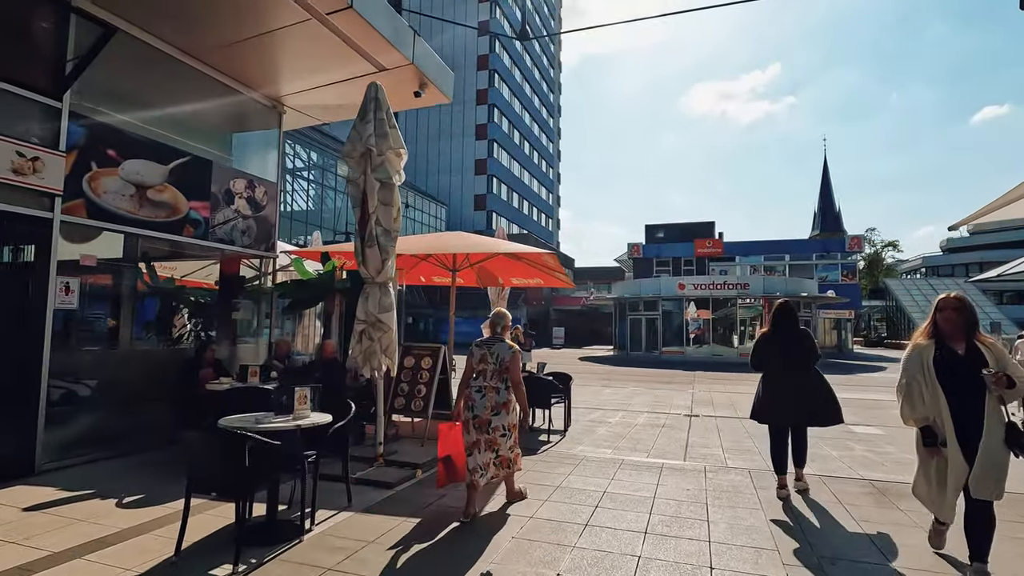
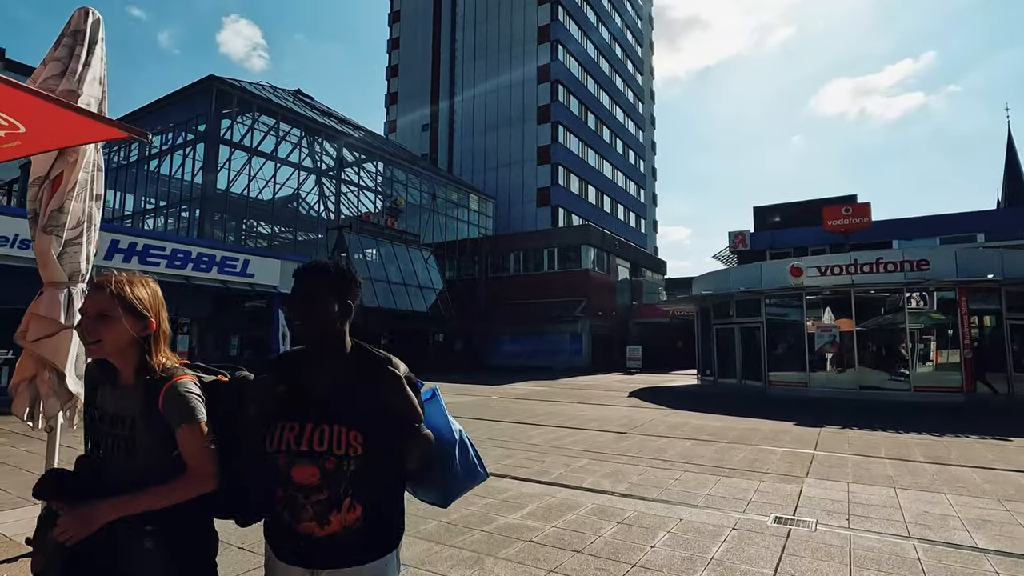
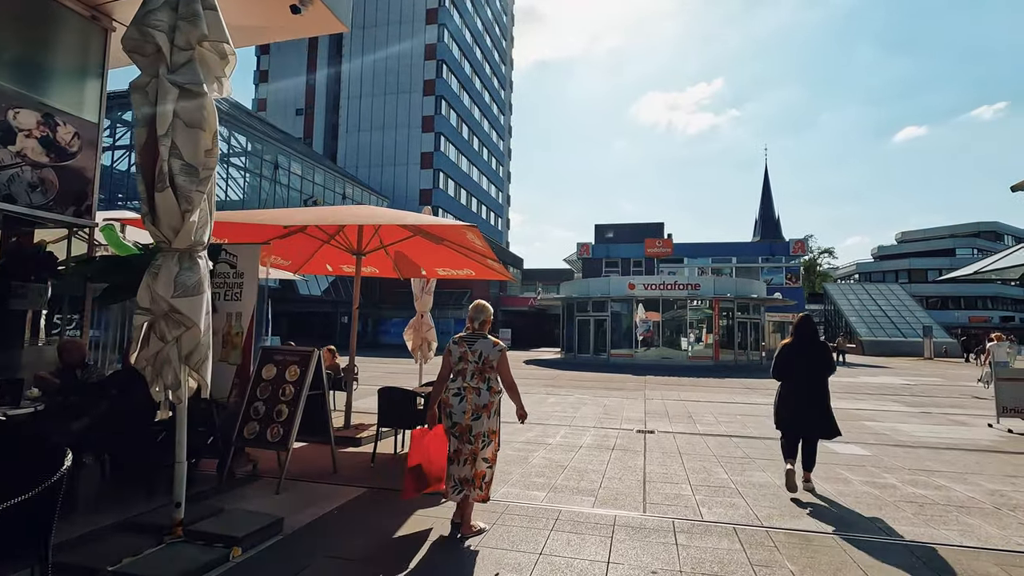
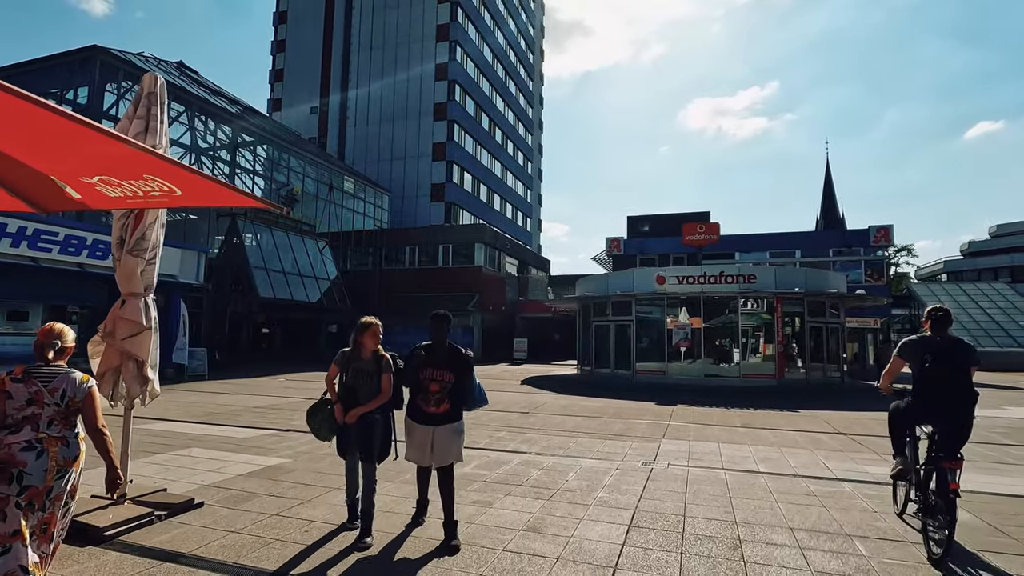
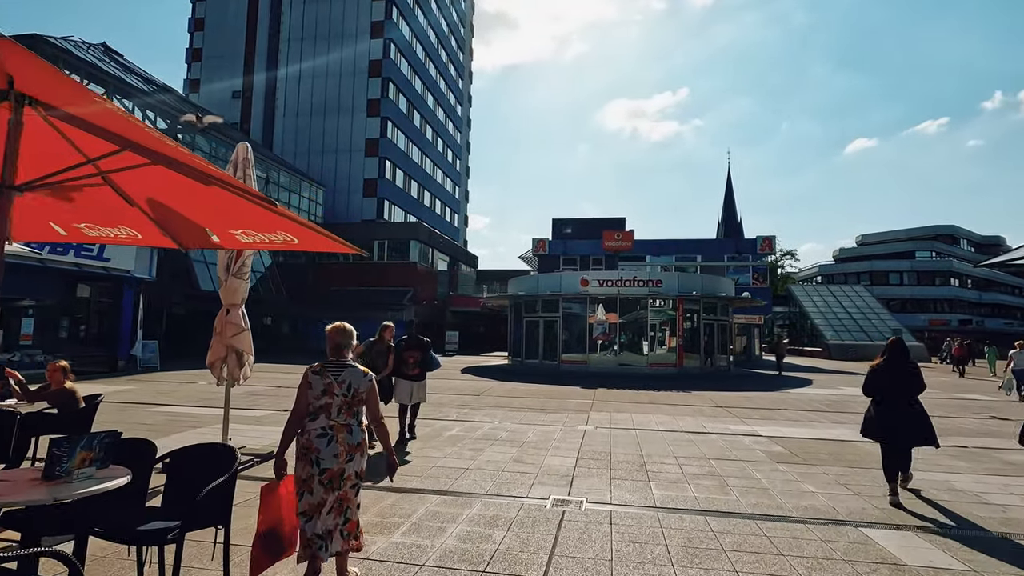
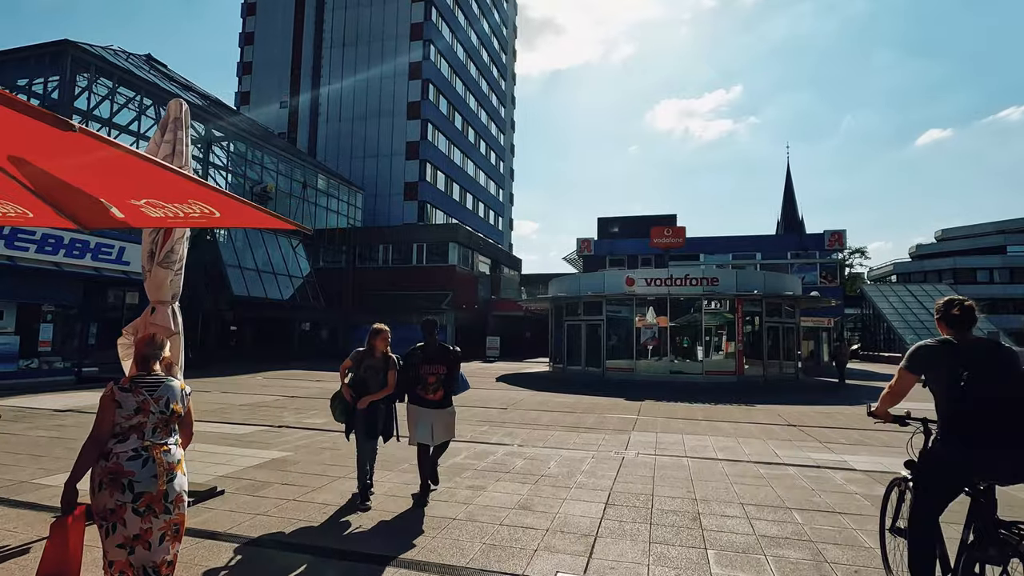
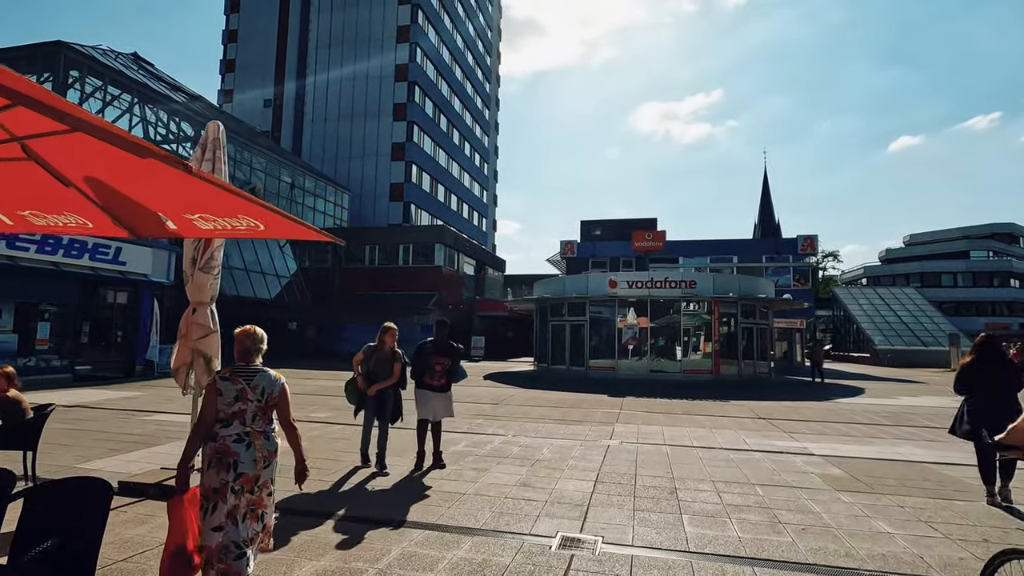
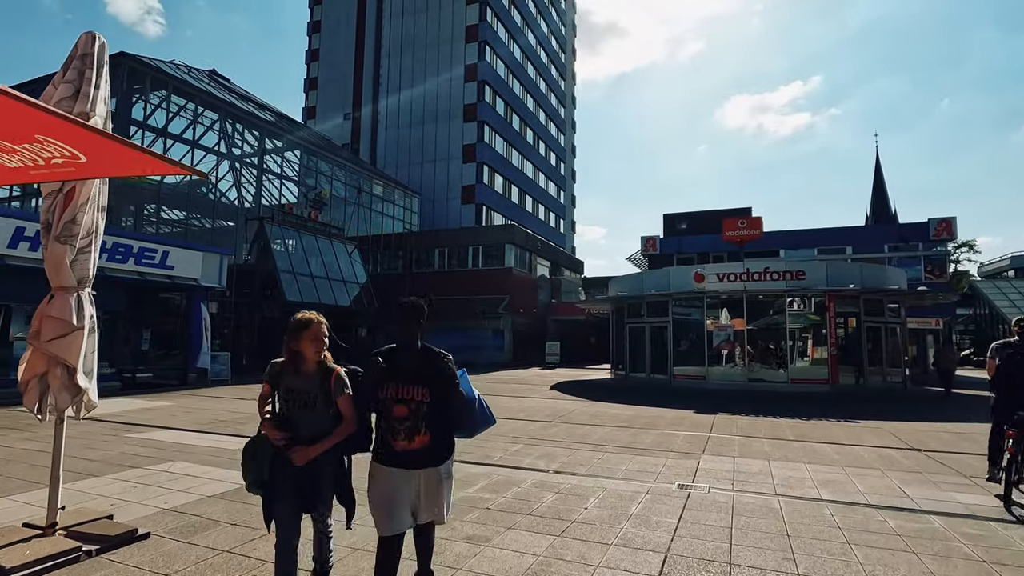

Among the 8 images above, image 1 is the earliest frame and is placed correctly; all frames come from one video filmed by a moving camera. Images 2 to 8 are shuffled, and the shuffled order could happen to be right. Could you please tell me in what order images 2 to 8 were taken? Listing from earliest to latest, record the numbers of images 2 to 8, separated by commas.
3, 5, 7, 6, 4, 8, 2
